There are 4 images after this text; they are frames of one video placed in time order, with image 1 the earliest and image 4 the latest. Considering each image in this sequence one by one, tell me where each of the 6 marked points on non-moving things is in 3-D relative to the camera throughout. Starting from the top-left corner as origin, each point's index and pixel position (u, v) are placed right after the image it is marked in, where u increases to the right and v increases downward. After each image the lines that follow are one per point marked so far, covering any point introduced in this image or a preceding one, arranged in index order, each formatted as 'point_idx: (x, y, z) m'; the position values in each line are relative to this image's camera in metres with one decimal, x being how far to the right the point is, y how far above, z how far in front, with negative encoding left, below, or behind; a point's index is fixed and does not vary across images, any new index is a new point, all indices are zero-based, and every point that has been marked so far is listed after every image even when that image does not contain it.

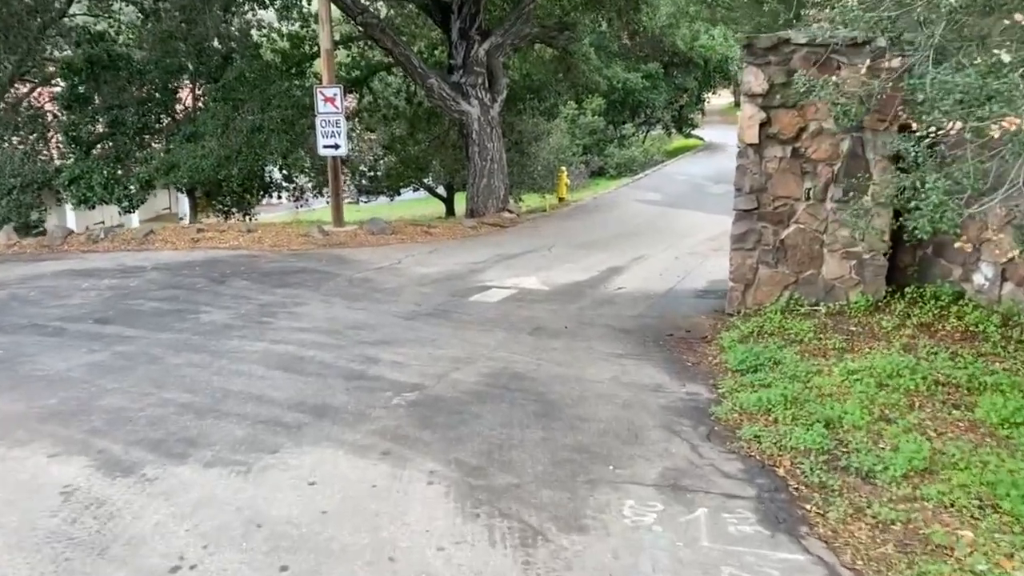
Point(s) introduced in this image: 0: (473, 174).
0: (-0.8, +2.3, +18.9) m
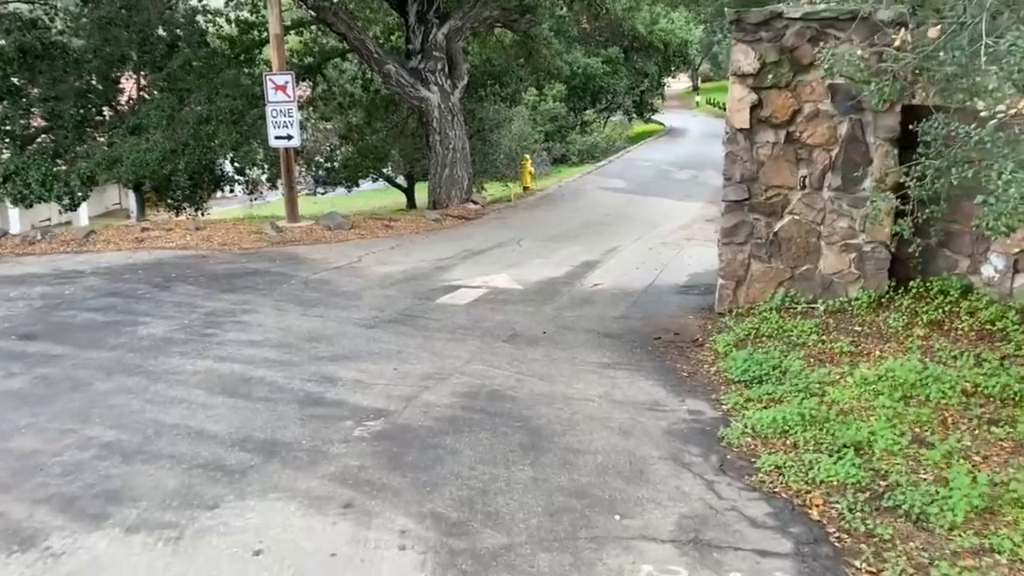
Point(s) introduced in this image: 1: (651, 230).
0: (-1.5, +2.4, +18.1) m
1: (+2.3, +1.0, +15.7) m
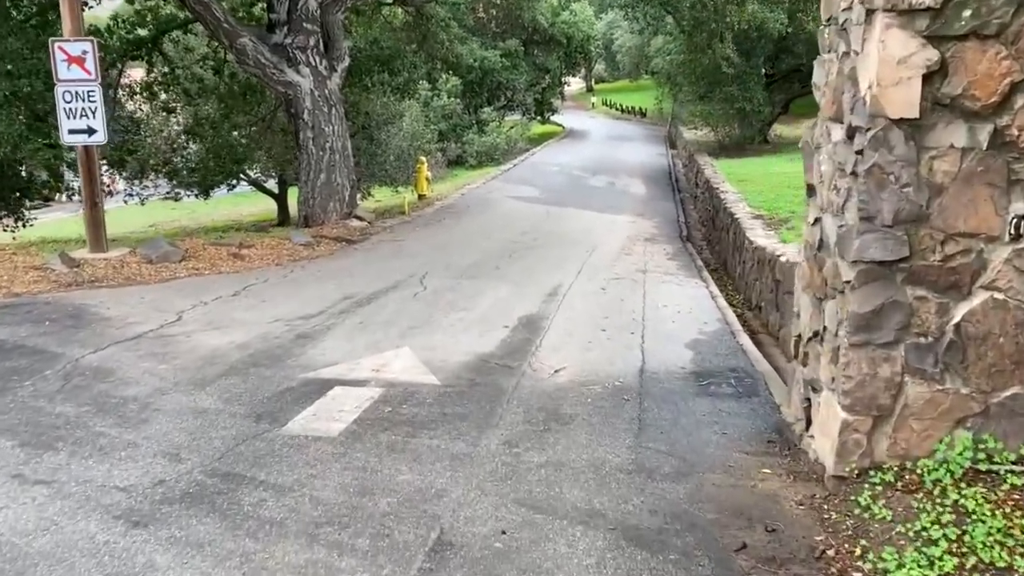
0: (-3.1, +1.8, +14.1) m
1: (+1.0, +0.4, +12.2) m
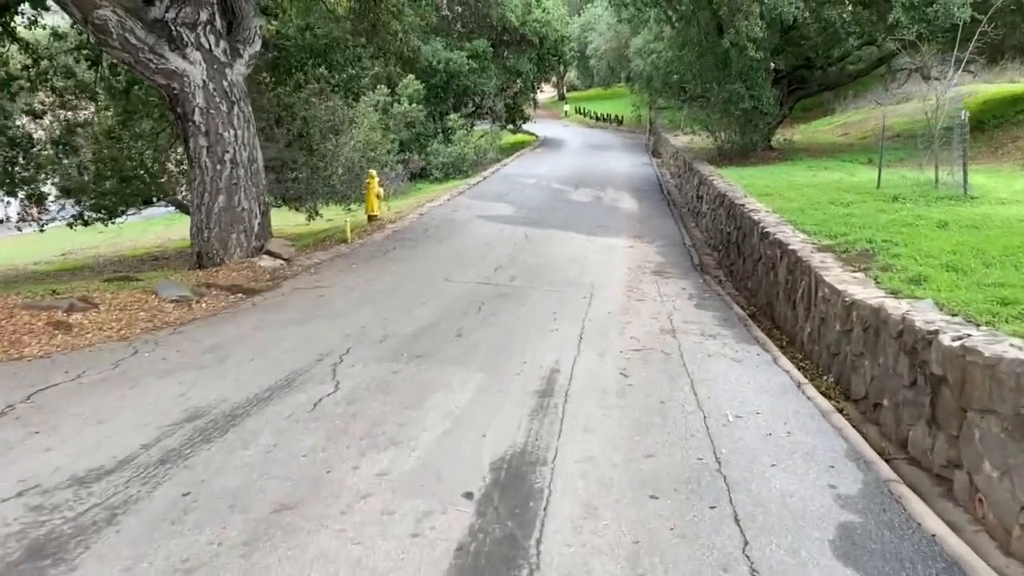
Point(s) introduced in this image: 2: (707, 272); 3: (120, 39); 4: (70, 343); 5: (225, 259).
0: (-3.5, +1.1, +10.5) m
1: (+0.7, -0.2, +8.7) m
2: (+2.6, +0.2, +12.6) m
3: (-3.9, +2.5, +9.4) m
4: (-3.1, -0.4, +6.5) m
5: (-3.2, +0.4, +10.5) m
